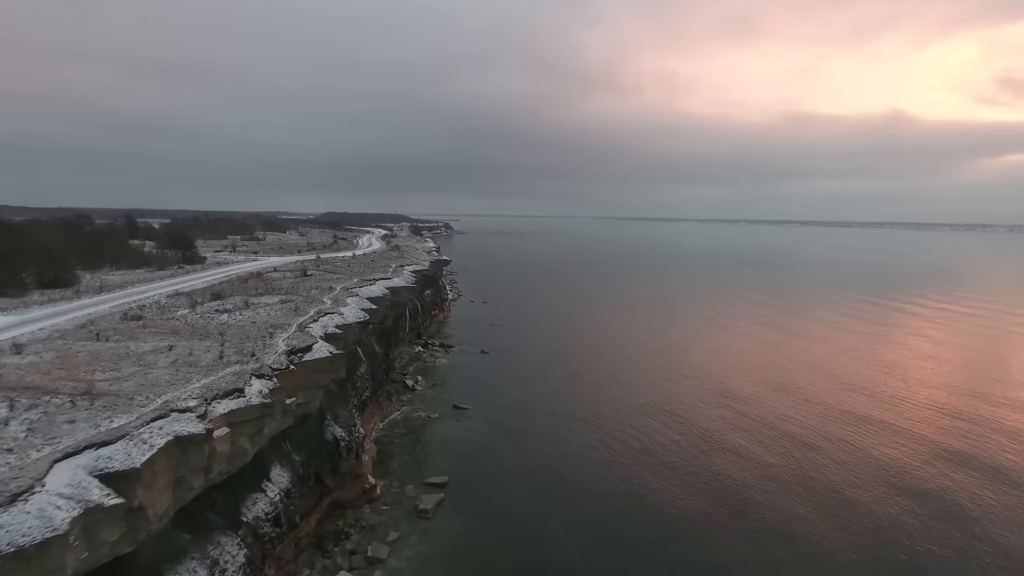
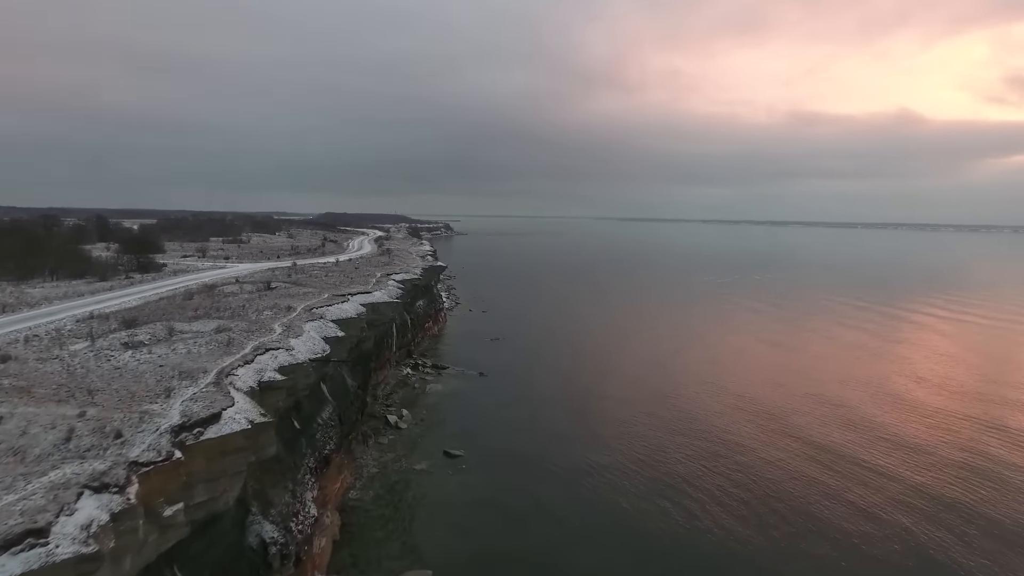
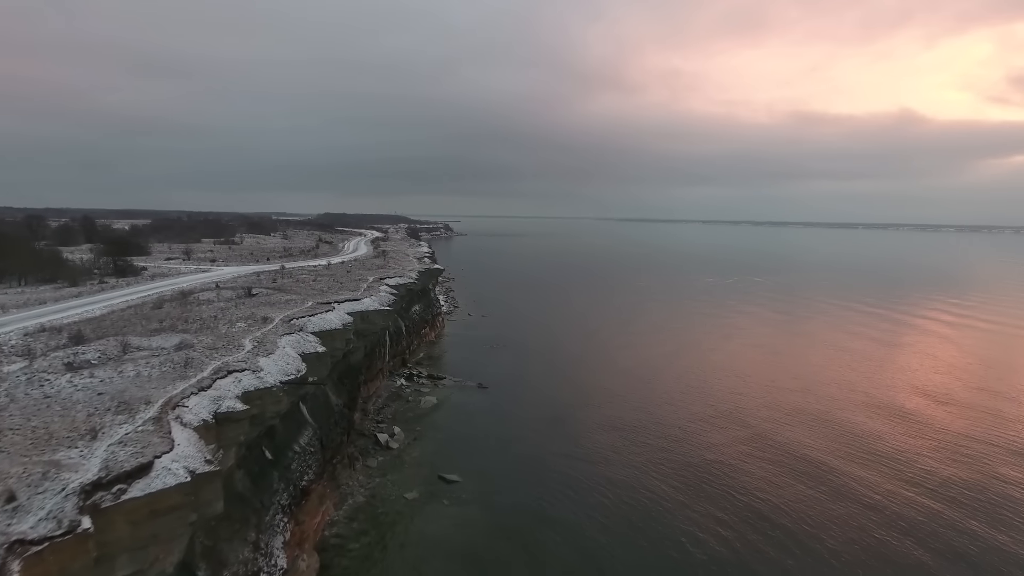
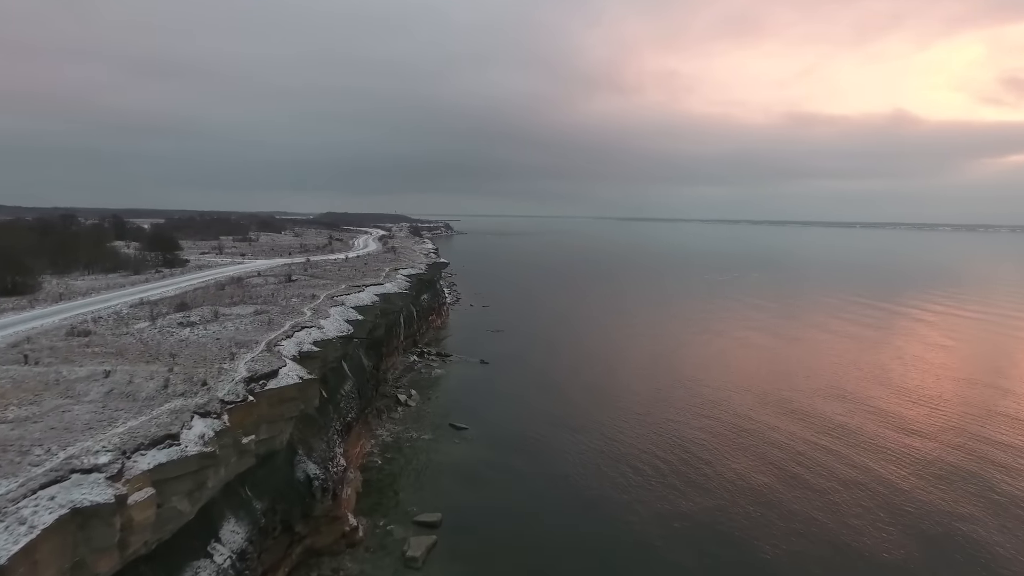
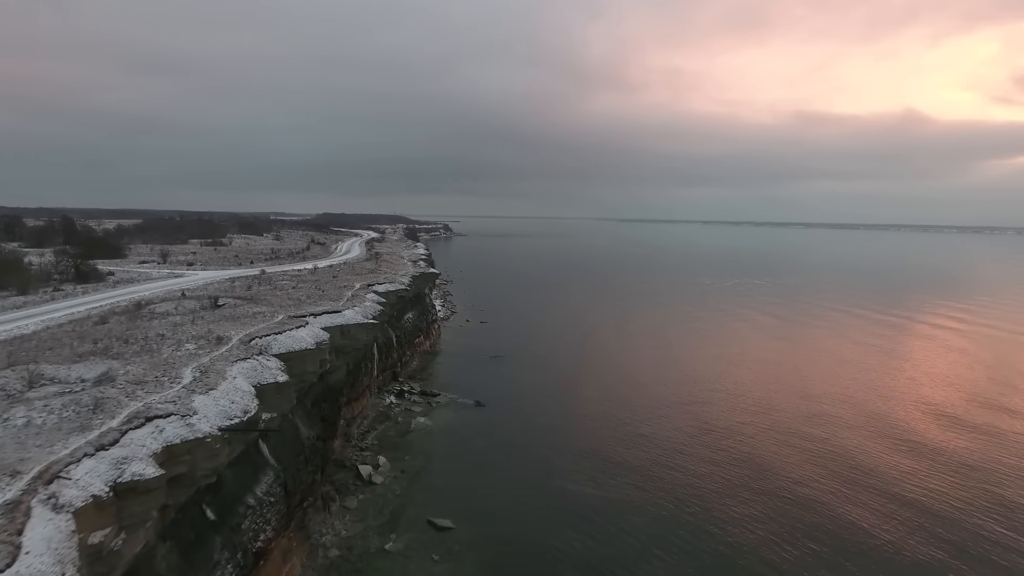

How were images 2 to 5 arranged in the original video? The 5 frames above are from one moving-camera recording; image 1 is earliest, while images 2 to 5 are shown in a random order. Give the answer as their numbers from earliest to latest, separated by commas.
4, 2, 3, 5
